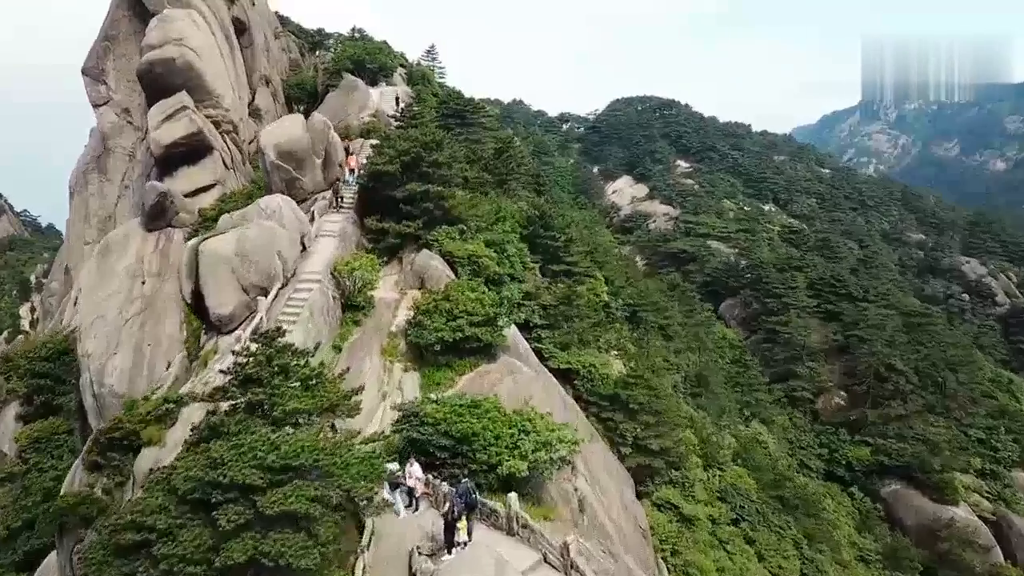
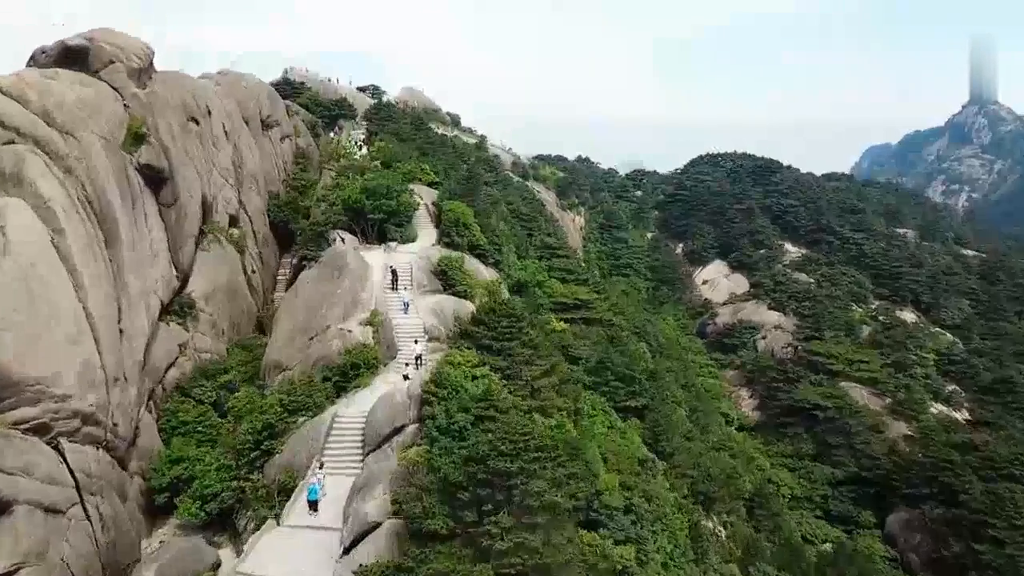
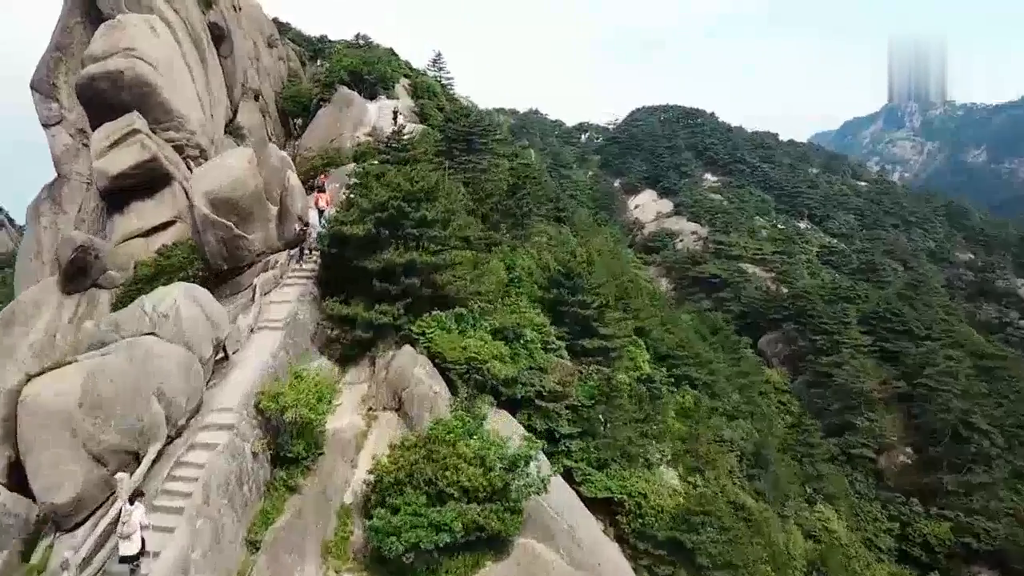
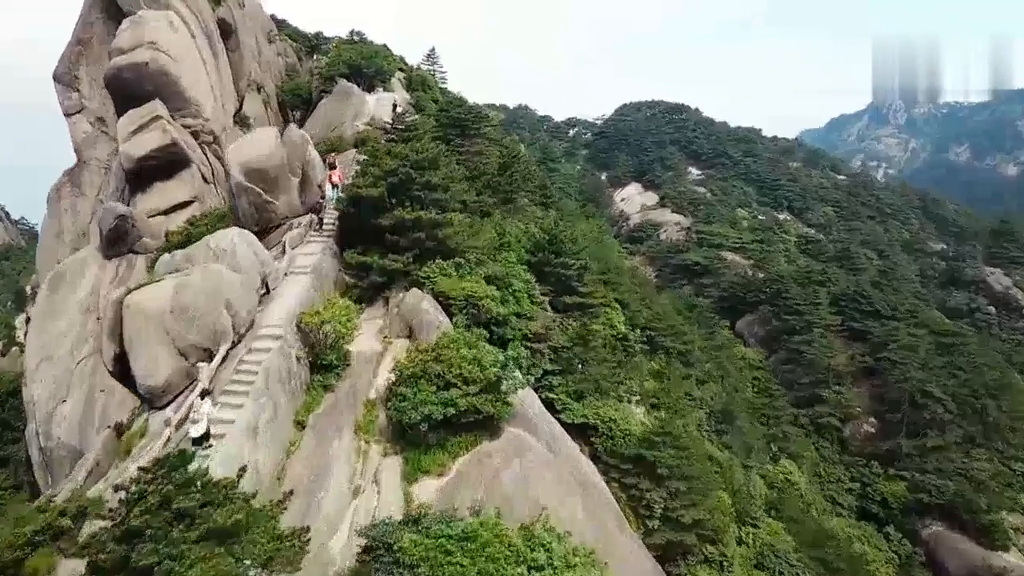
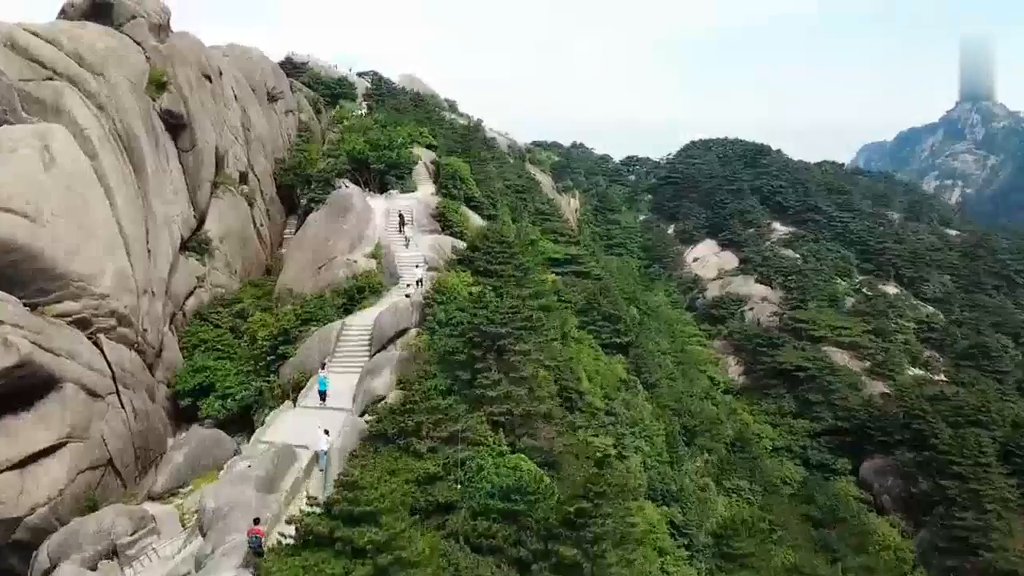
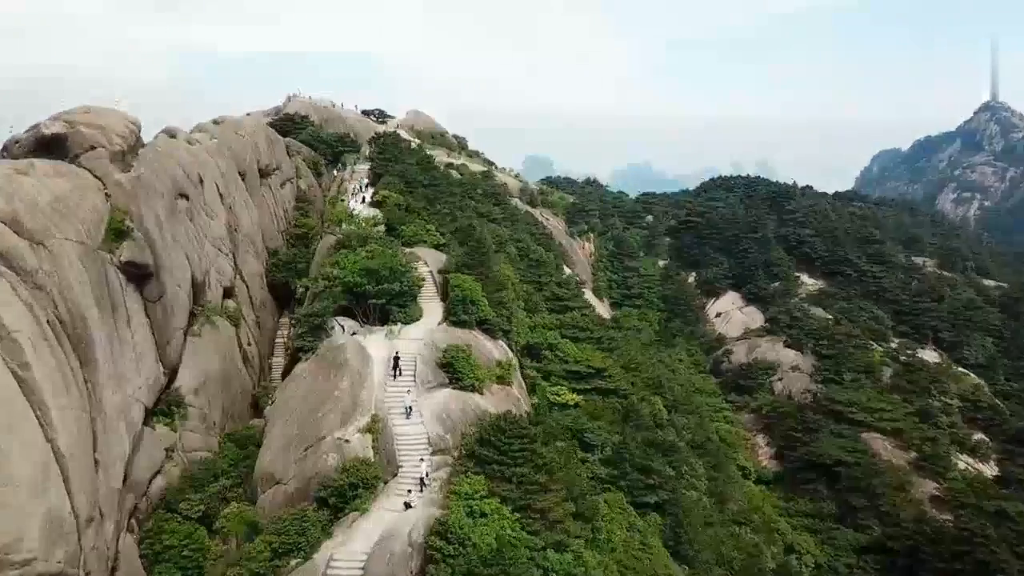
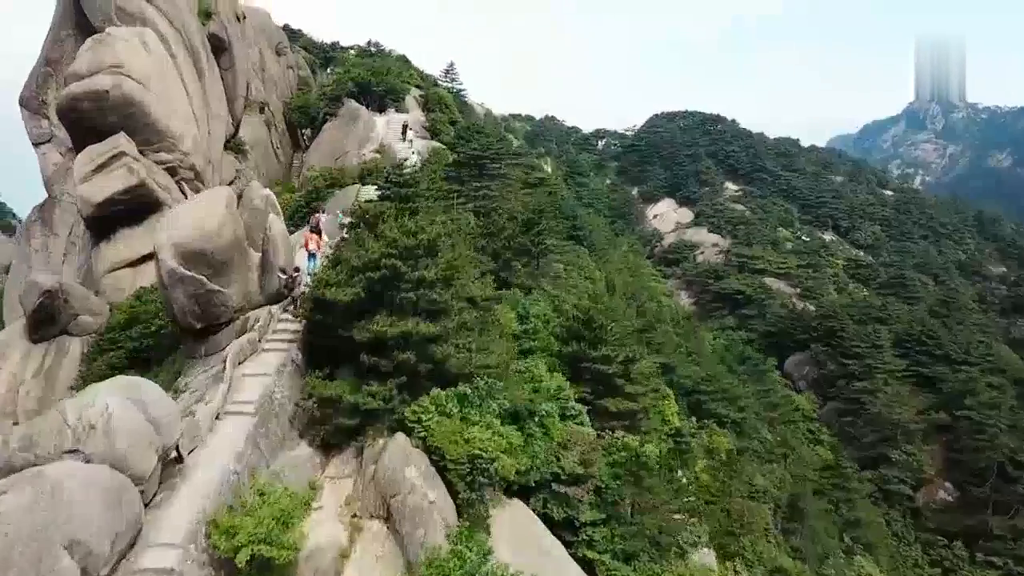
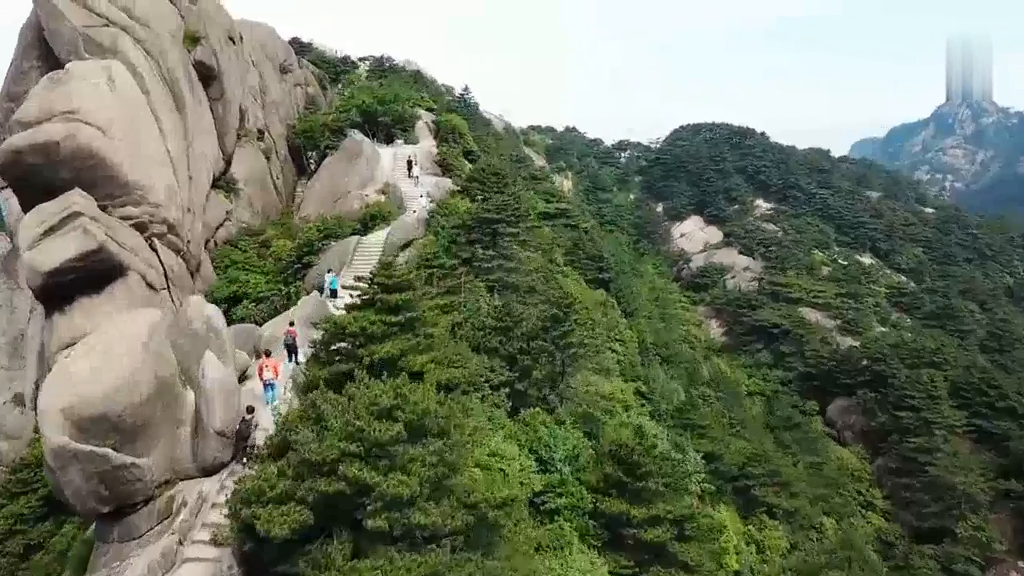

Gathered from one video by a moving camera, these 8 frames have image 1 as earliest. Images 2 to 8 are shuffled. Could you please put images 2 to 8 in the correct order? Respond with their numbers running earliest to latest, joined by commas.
4, 3, 7, 8, 5, 2, 6
